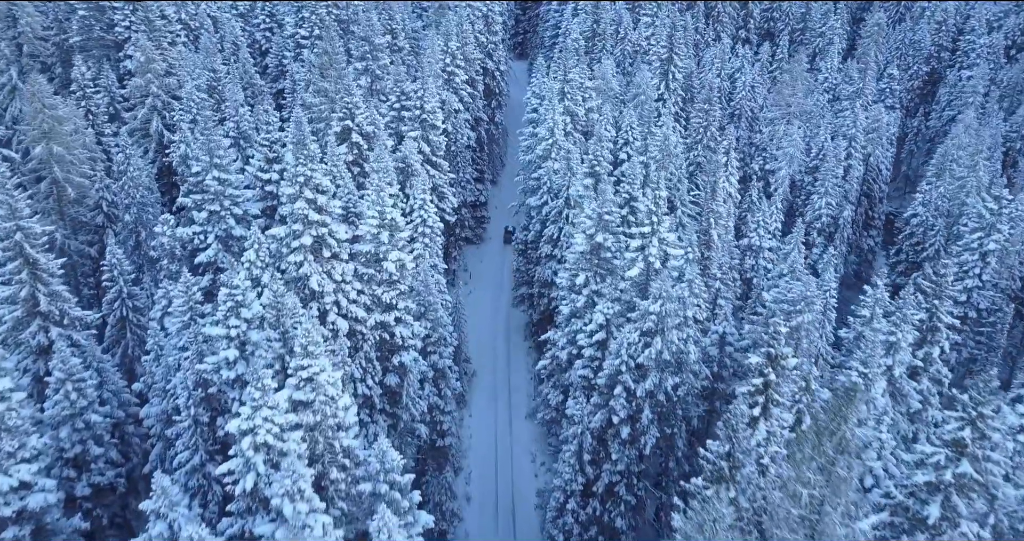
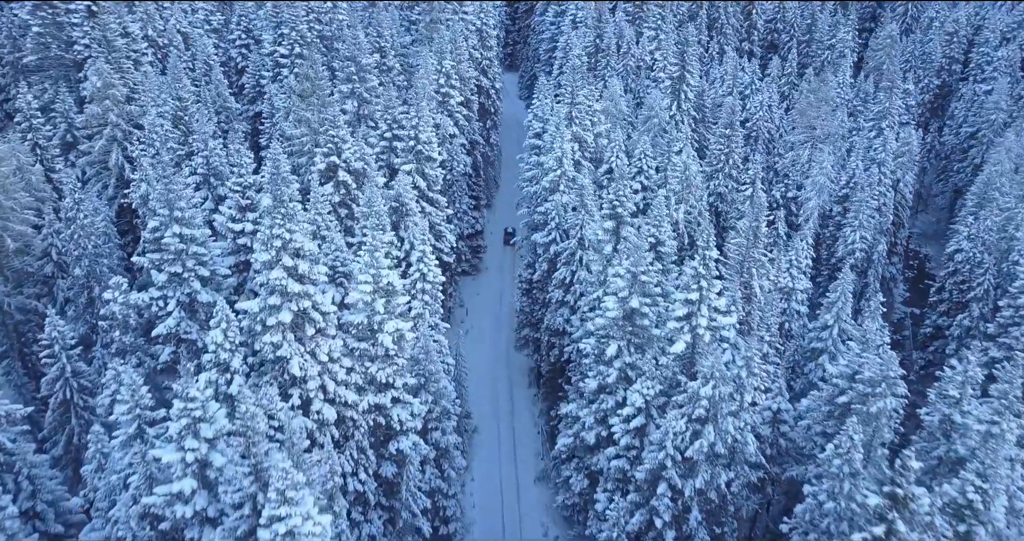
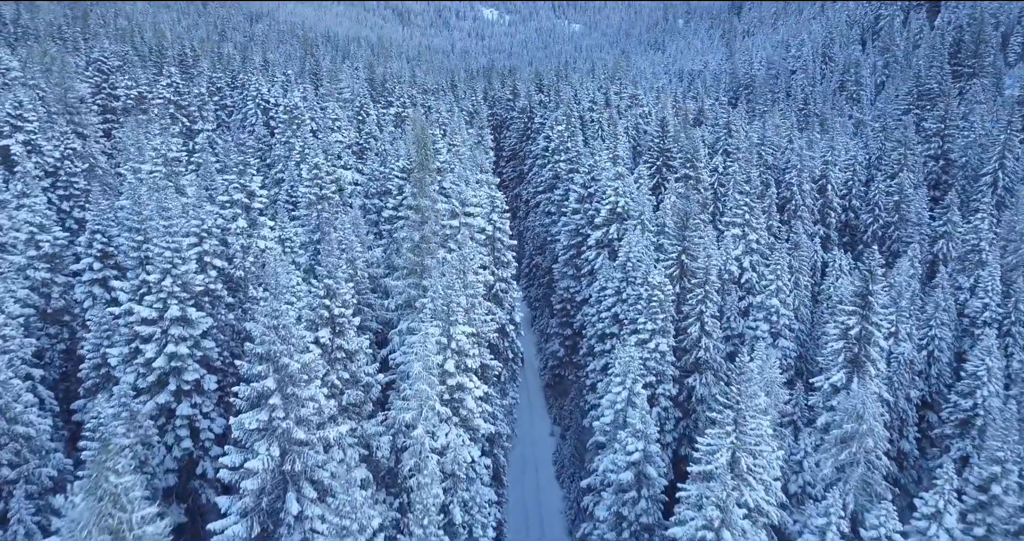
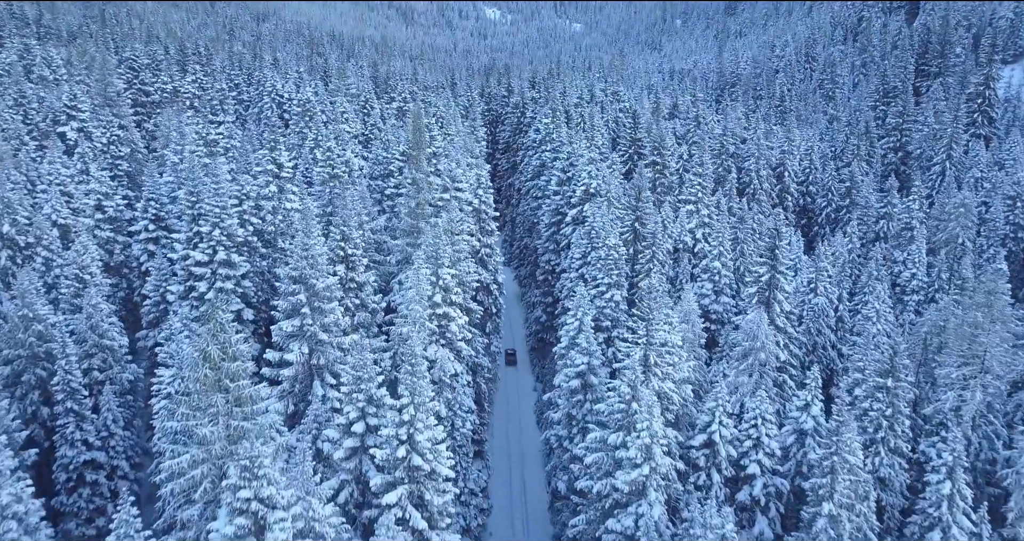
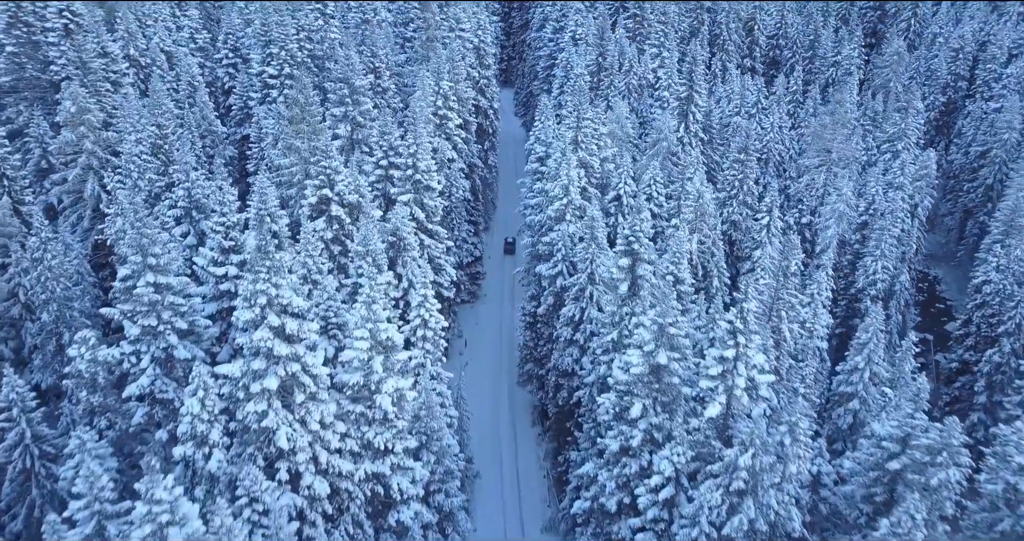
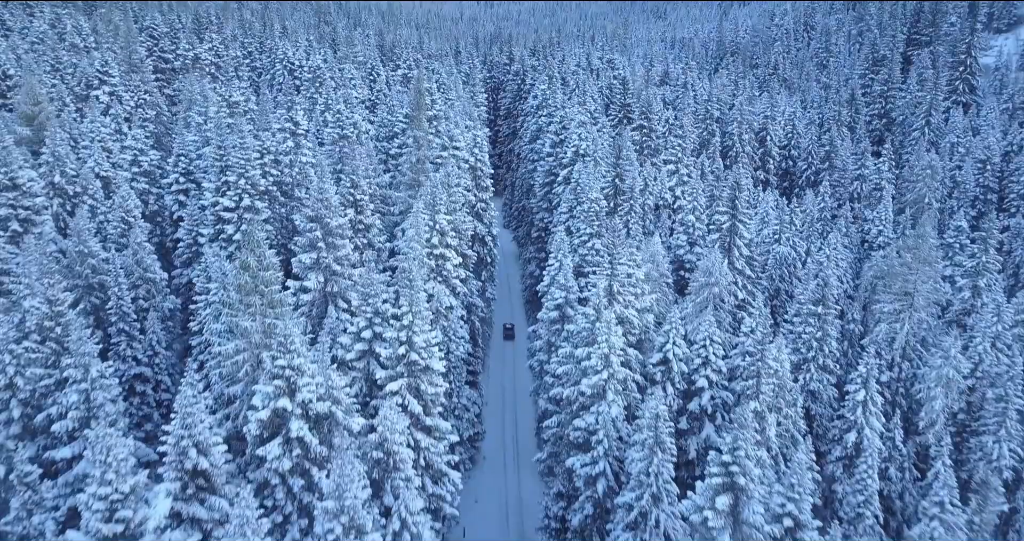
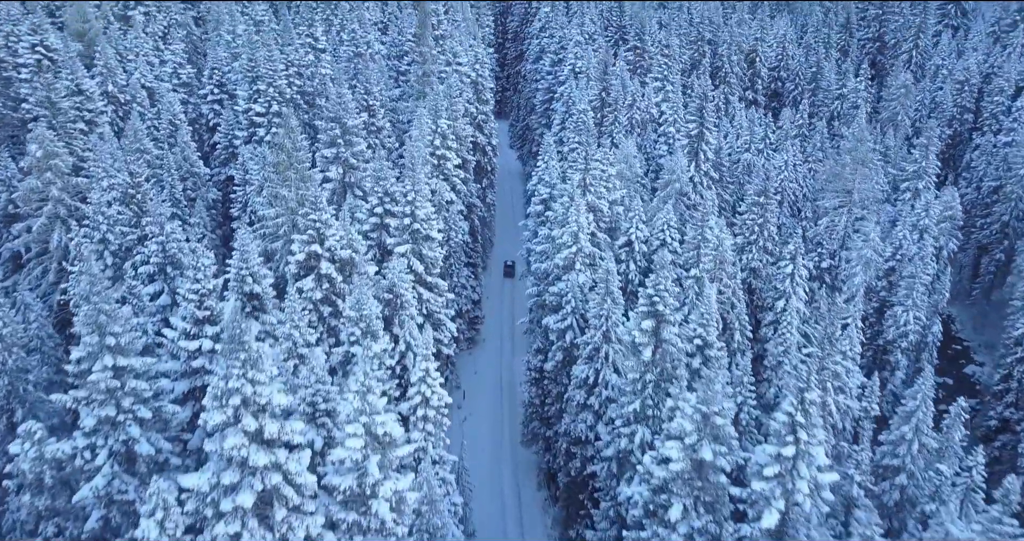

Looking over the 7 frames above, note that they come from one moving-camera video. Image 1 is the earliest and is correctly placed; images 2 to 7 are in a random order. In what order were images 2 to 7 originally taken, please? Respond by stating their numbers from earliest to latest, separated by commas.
2, 5, 7, 6, 4, 3
